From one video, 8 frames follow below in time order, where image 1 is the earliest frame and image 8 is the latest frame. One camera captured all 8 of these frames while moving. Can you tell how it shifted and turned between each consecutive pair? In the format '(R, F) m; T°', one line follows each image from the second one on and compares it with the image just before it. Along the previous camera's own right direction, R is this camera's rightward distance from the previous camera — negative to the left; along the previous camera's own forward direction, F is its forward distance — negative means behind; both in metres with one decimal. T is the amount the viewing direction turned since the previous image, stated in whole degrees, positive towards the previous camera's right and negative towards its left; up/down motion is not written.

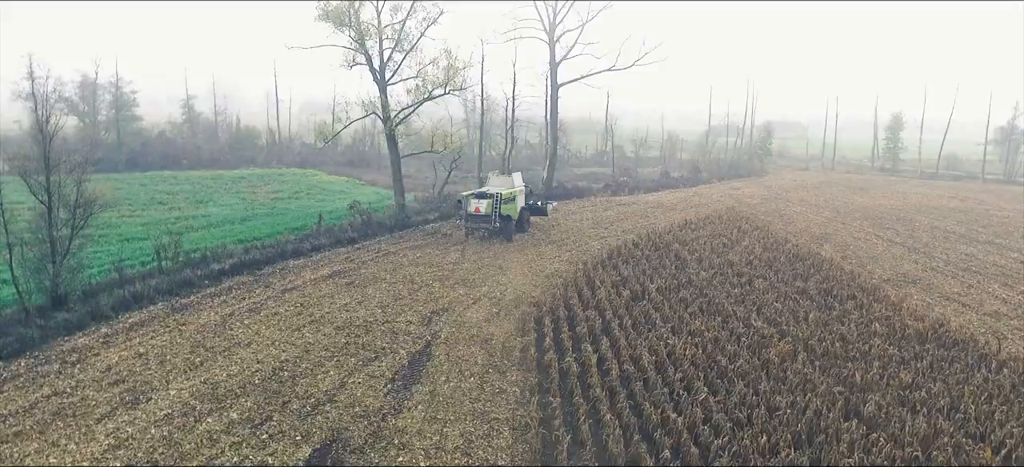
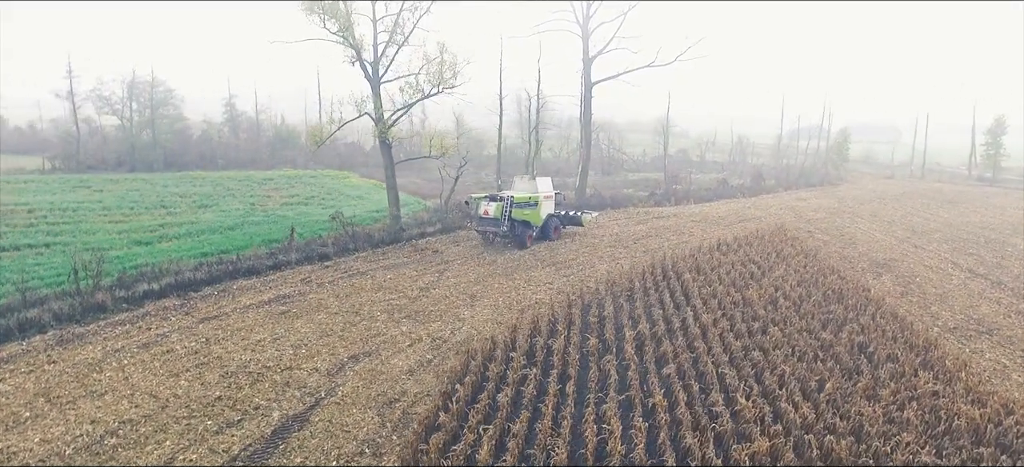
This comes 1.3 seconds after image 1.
(+2.3, +2.7) m; -7°
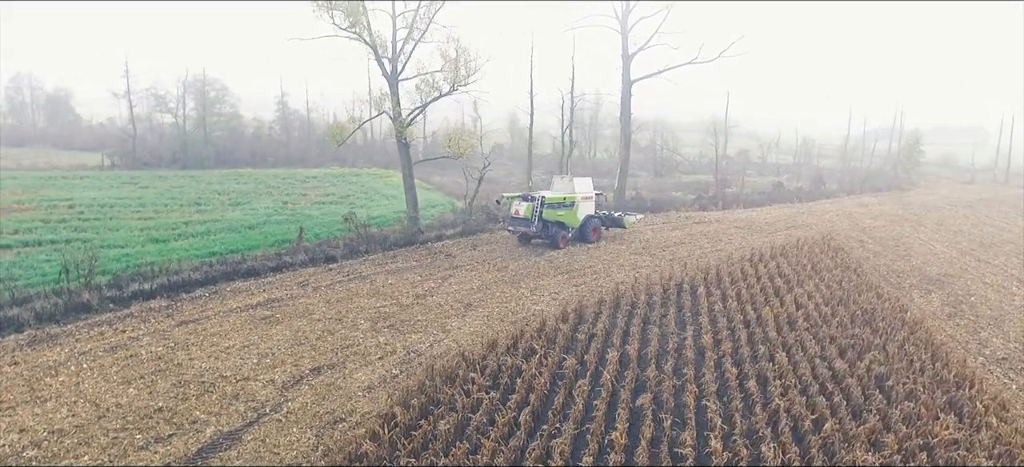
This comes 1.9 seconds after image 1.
(+1.4, +1.0) m; -6°
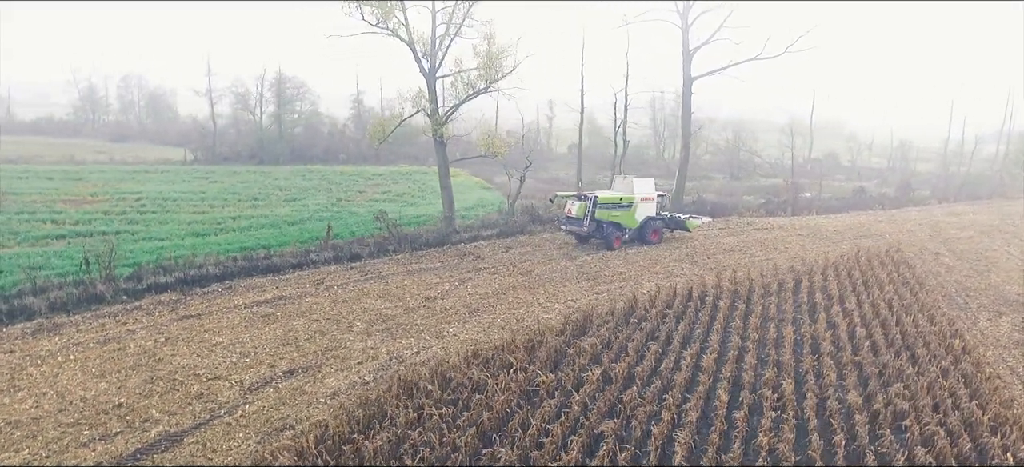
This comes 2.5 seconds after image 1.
(+1.6, +0.8) m; -8°
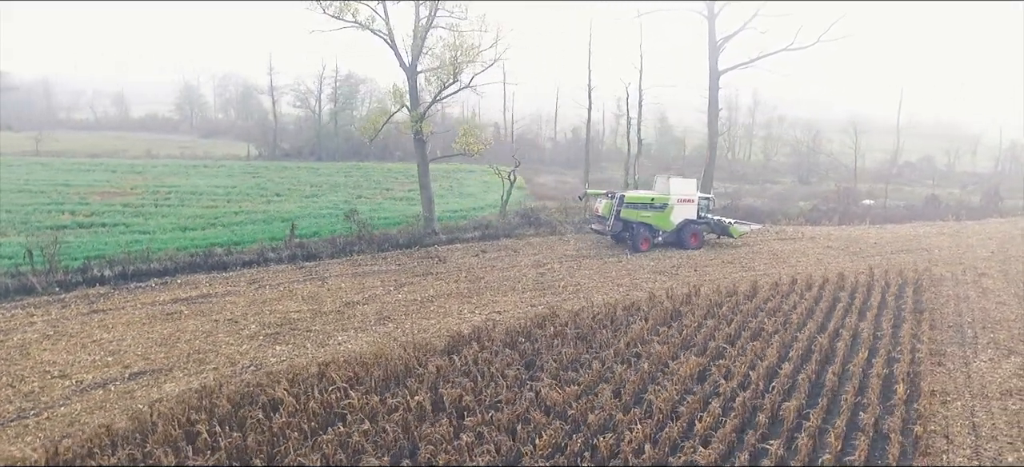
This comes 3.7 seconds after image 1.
(+3.5, +1.4) m; -10°
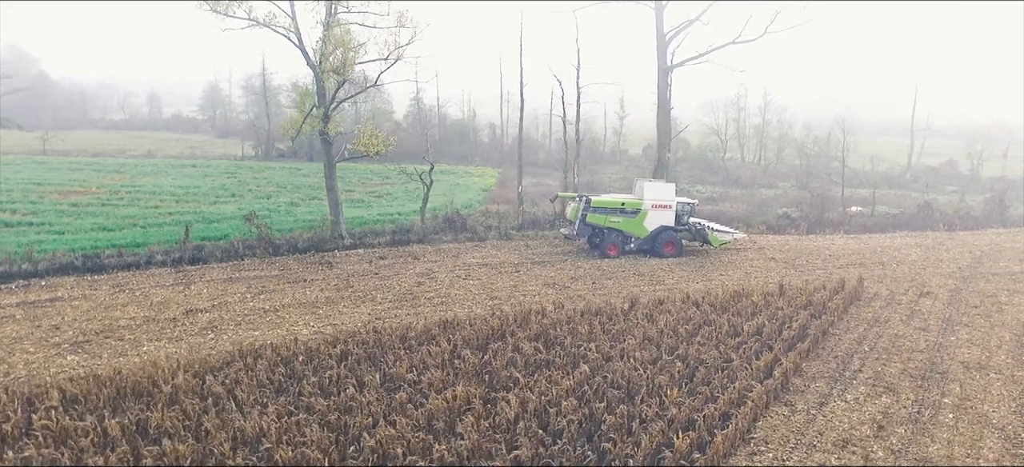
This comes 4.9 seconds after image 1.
(+3.6, +1.3) m; -5°
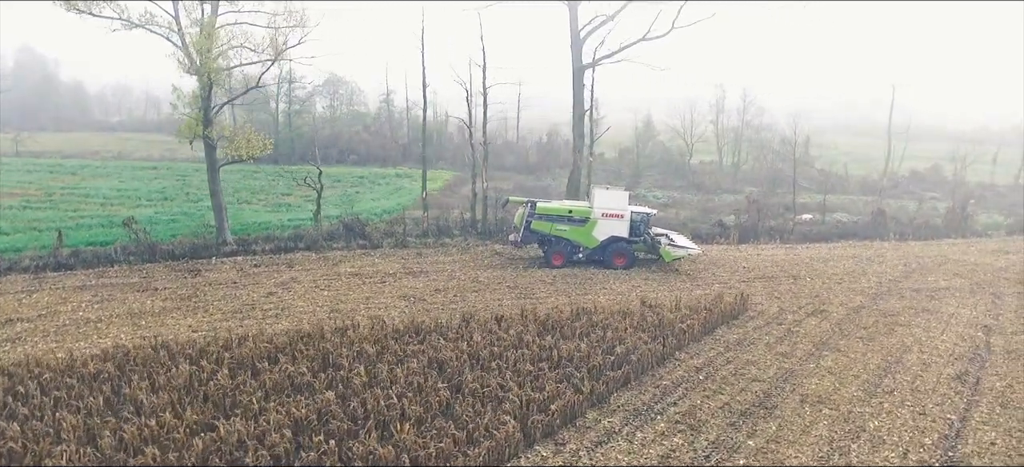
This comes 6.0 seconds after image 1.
(+3.2, +1.1) m; -3°
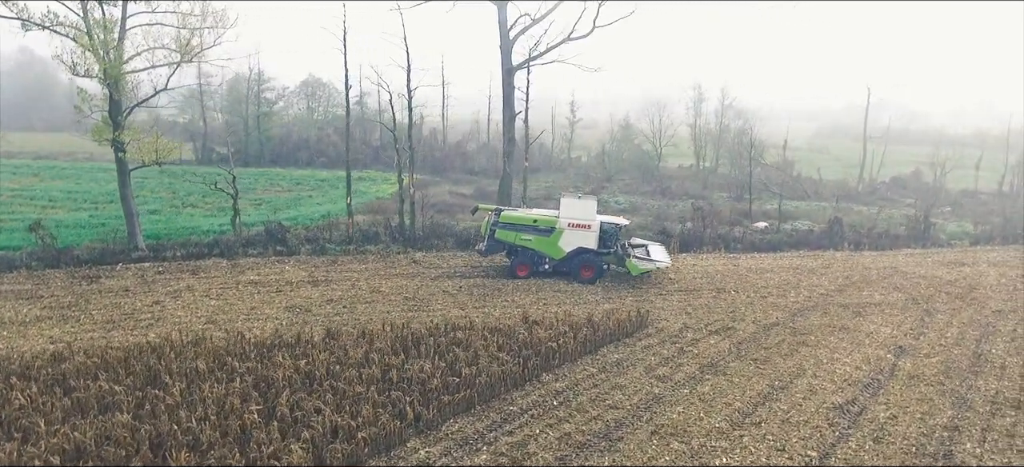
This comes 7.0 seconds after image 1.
(+2.1, +0.7) m; -2°
